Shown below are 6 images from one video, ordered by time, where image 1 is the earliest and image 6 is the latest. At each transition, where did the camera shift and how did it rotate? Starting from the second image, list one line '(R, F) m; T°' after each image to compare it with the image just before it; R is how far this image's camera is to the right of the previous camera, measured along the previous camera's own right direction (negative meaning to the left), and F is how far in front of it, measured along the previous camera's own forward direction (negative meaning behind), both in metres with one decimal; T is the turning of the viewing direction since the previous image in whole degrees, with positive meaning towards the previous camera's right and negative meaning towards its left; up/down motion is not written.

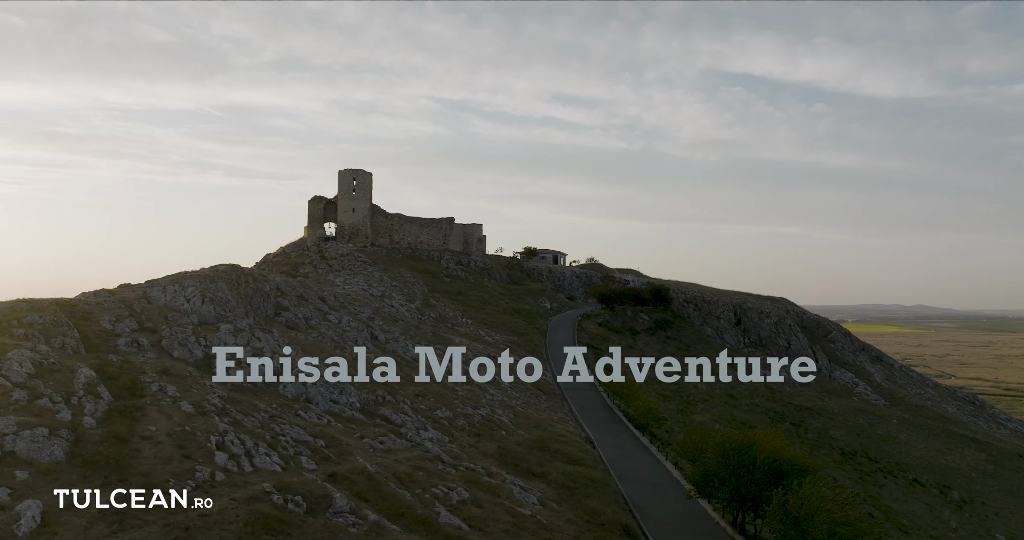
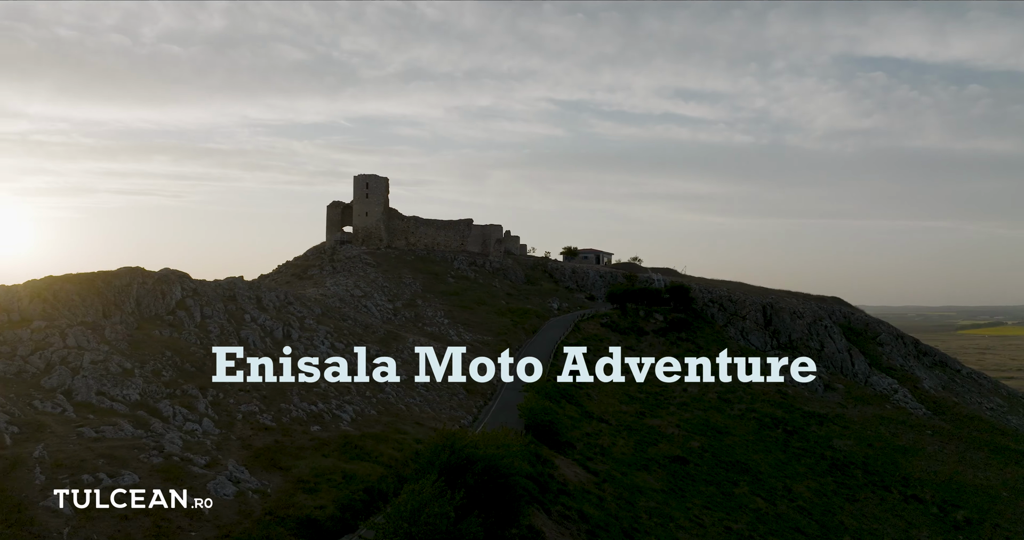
(+9.9, +0.7) m; -9°
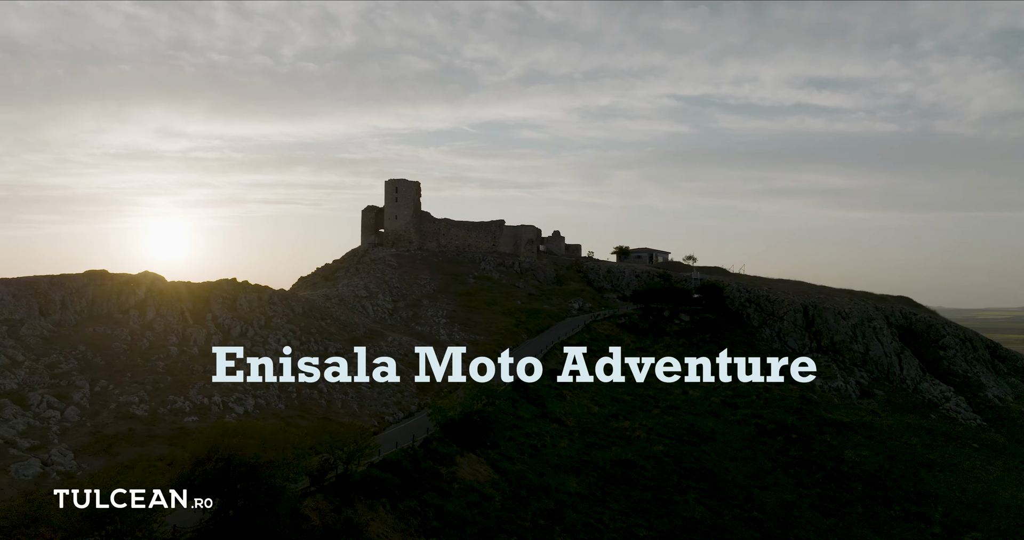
(+8.8, +0.6) m; -10°
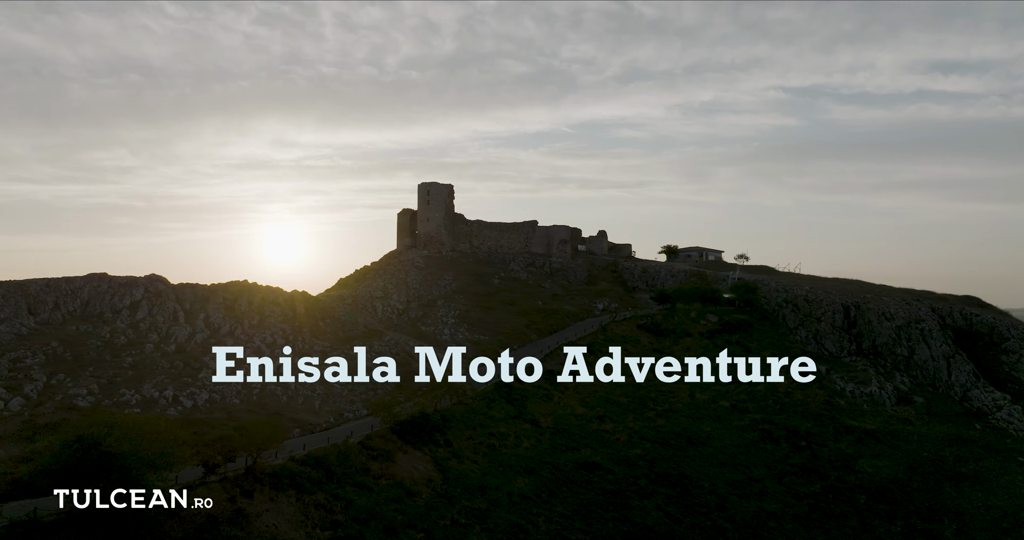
(+6.6, +0.4) m; -8°
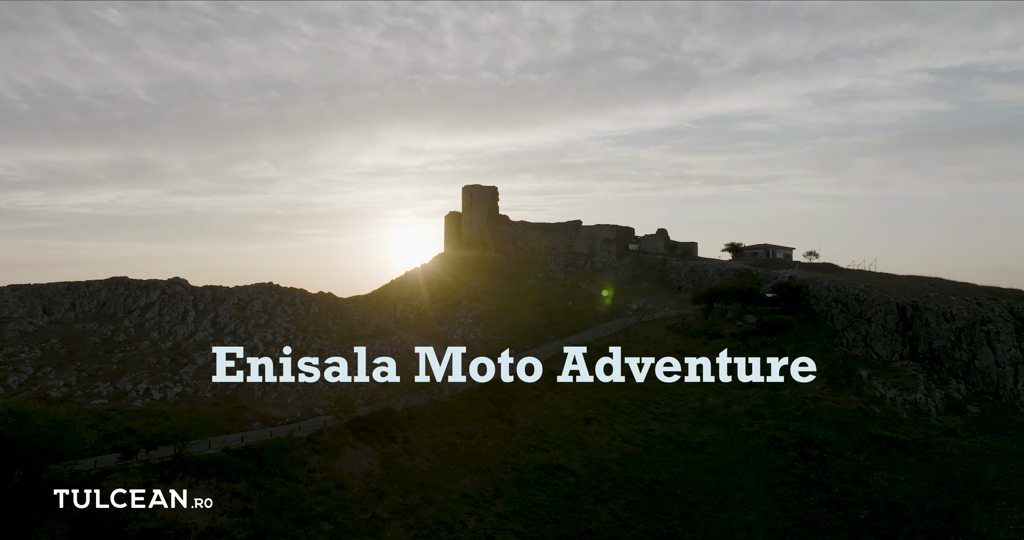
(+7.6, +0.5) m; -10°
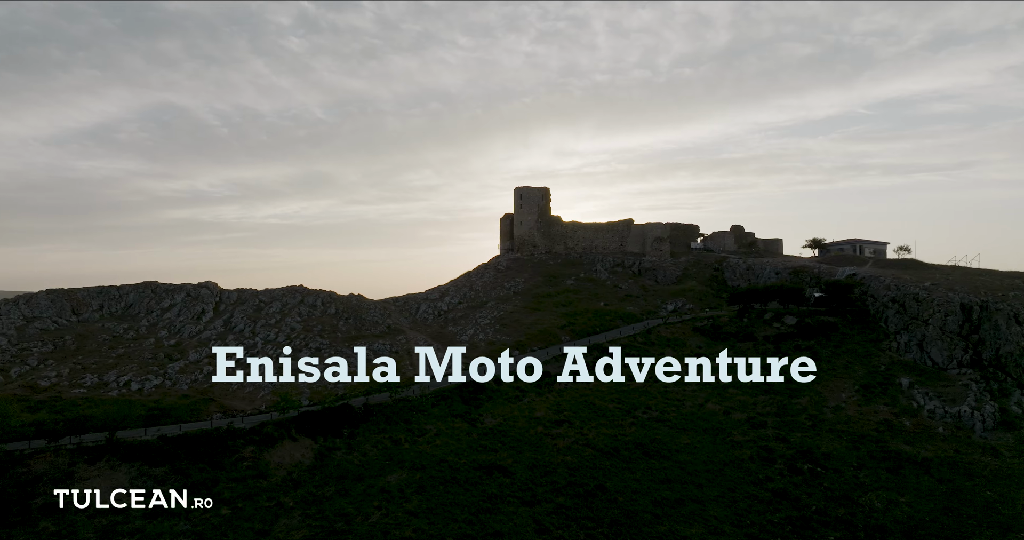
(+10.2, +1.0) m; -12°
